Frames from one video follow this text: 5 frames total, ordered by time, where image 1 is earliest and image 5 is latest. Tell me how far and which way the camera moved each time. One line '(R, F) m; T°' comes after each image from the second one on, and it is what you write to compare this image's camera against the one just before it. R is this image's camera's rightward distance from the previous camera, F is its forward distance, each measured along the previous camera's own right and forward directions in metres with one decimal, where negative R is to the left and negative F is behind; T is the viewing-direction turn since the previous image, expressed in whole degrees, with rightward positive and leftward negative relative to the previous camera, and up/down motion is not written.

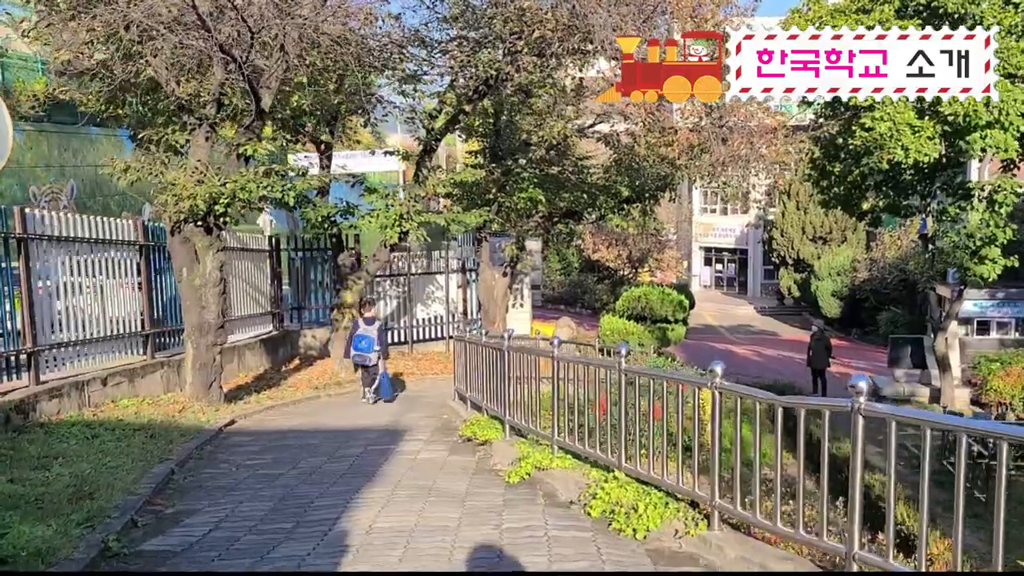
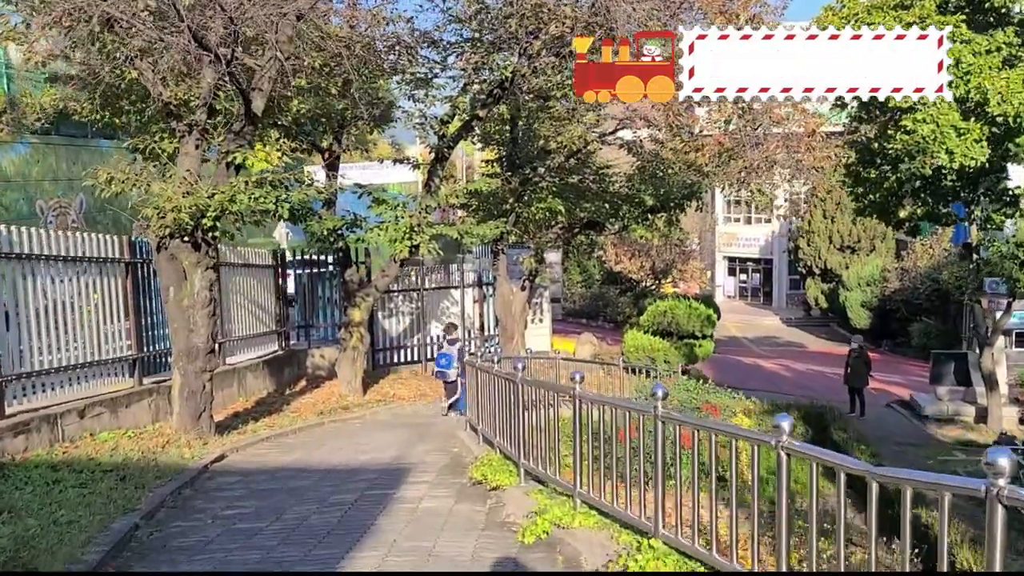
(0.0, +0.7) m; -1°
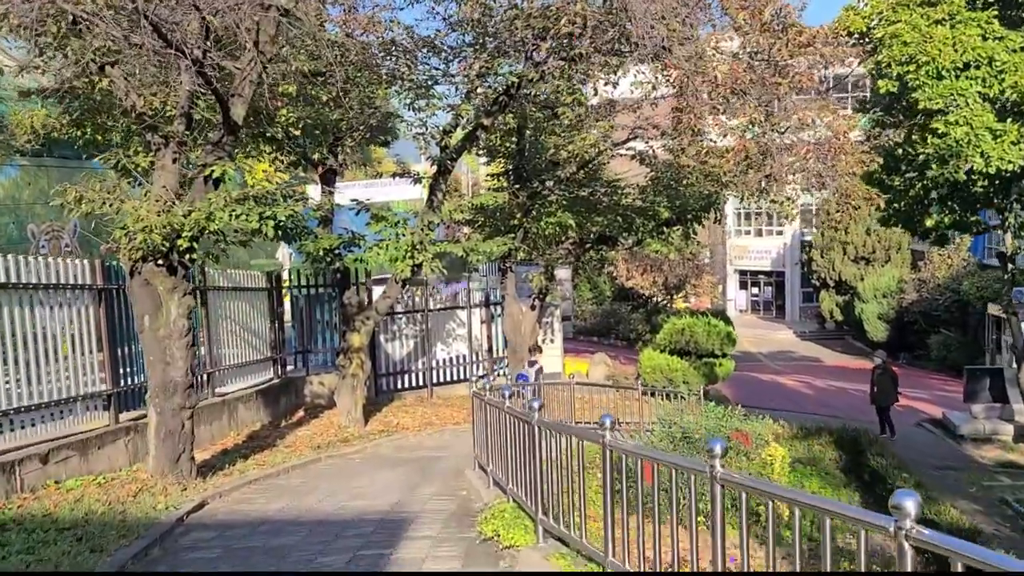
(0.0, +0.7) m; 0°
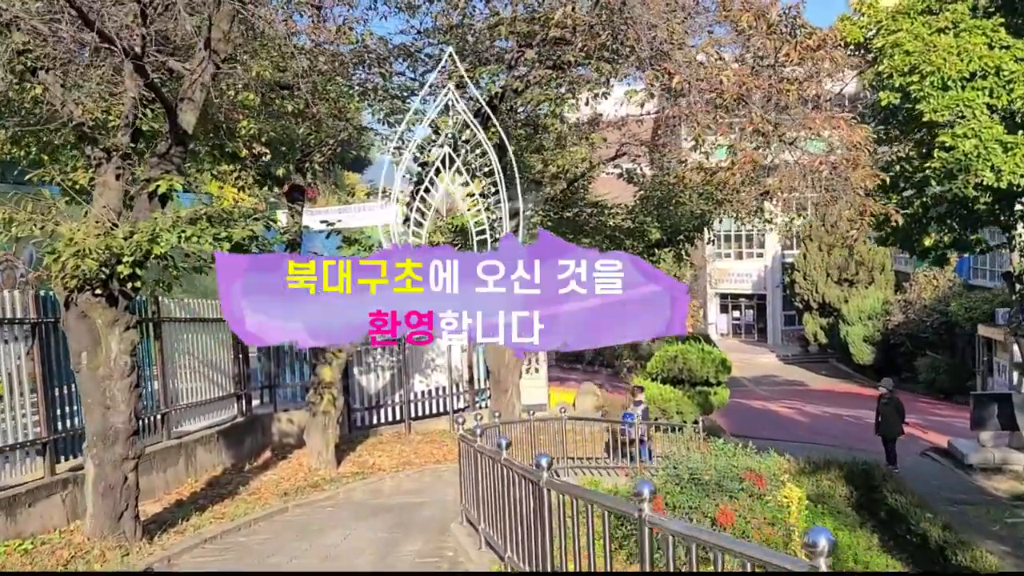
(-0.1, +0.8) m; +2°
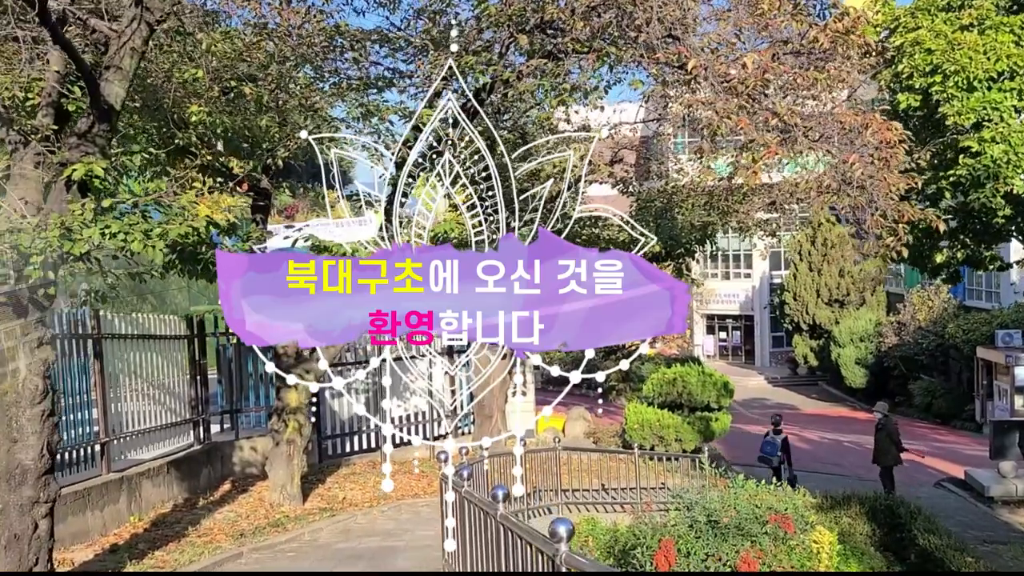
(-0.1, +0.9) m; +1°
